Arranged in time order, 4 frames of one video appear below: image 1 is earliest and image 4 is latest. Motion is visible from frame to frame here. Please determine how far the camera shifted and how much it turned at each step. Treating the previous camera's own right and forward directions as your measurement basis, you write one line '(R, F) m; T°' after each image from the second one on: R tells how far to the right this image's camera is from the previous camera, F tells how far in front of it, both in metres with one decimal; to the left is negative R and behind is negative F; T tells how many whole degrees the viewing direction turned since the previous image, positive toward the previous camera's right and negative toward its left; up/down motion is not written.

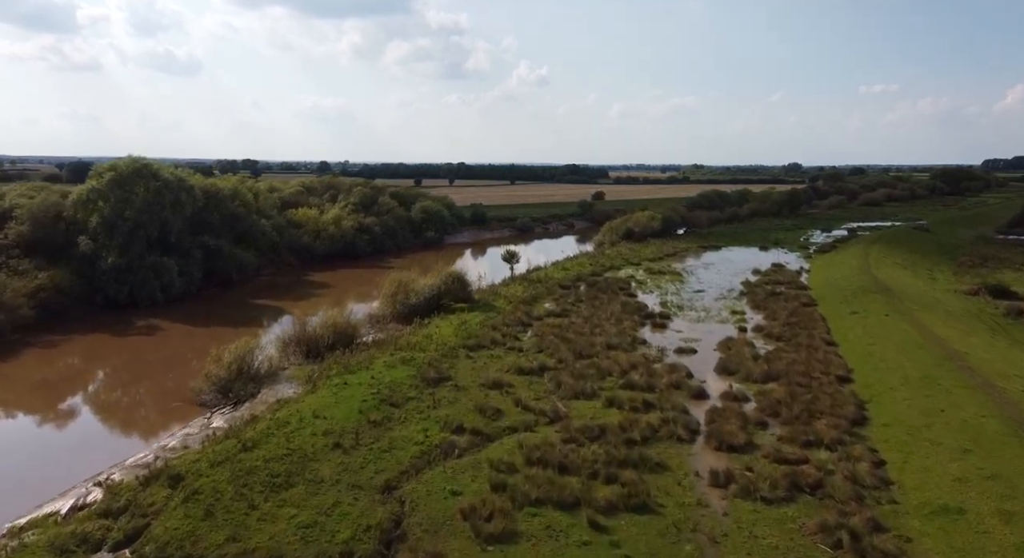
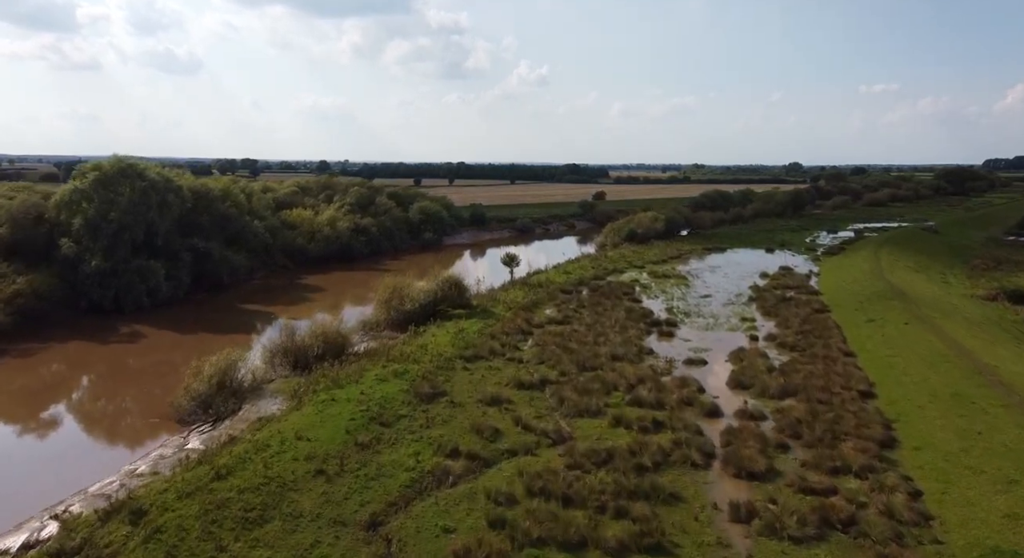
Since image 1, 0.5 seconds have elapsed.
(0.0, +1.5) m; 0°
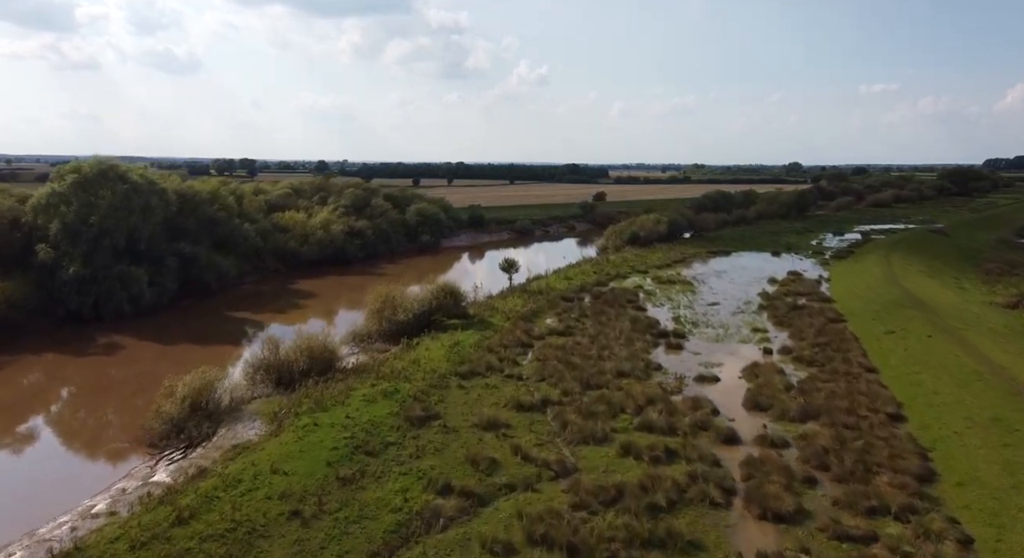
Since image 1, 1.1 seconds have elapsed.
(0.0, +1.7) m; 0°
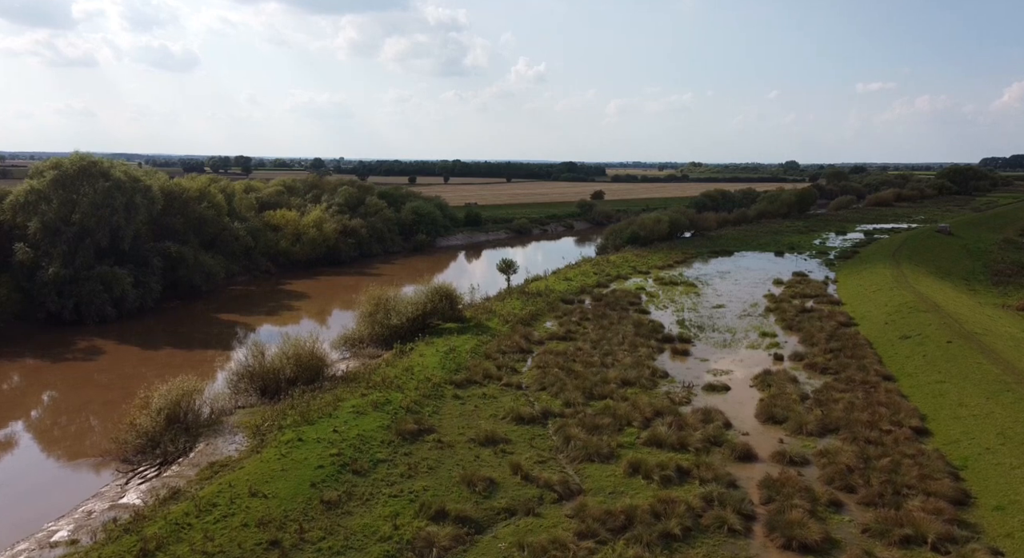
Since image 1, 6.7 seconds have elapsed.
(-0.1, +1.3) m; 0°
